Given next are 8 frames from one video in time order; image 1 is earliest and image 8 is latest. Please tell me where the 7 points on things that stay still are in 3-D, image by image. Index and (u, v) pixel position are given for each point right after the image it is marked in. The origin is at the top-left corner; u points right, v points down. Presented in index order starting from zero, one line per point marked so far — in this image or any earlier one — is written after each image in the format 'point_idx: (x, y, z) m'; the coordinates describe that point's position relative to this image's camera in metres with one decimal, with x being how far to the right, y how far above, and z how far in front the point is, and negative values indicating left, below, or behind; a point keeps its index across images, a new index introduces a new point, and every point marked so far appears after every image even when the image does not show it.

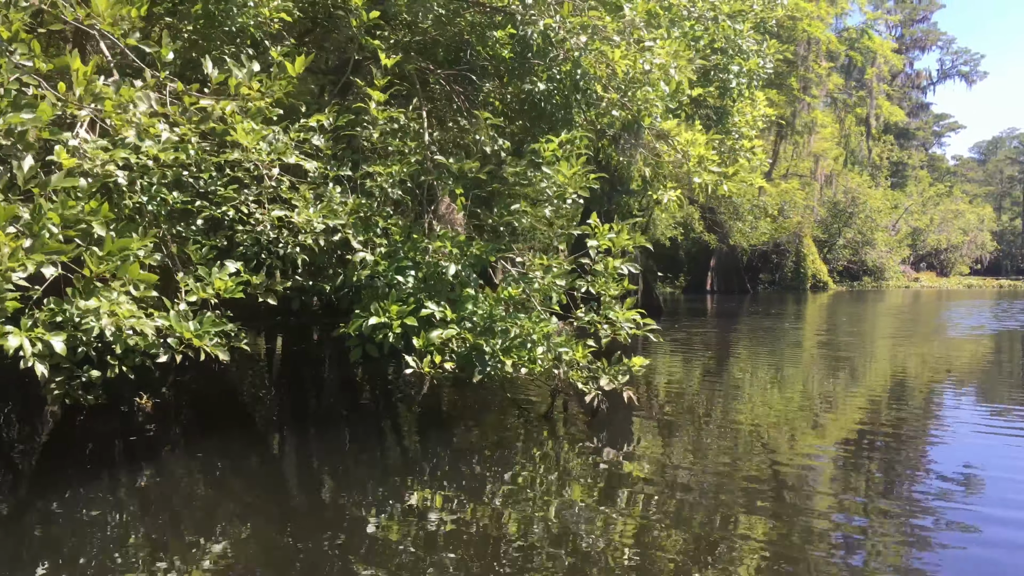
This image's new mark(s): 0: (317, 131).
0: (-1.0, +0.8, +4.4) m
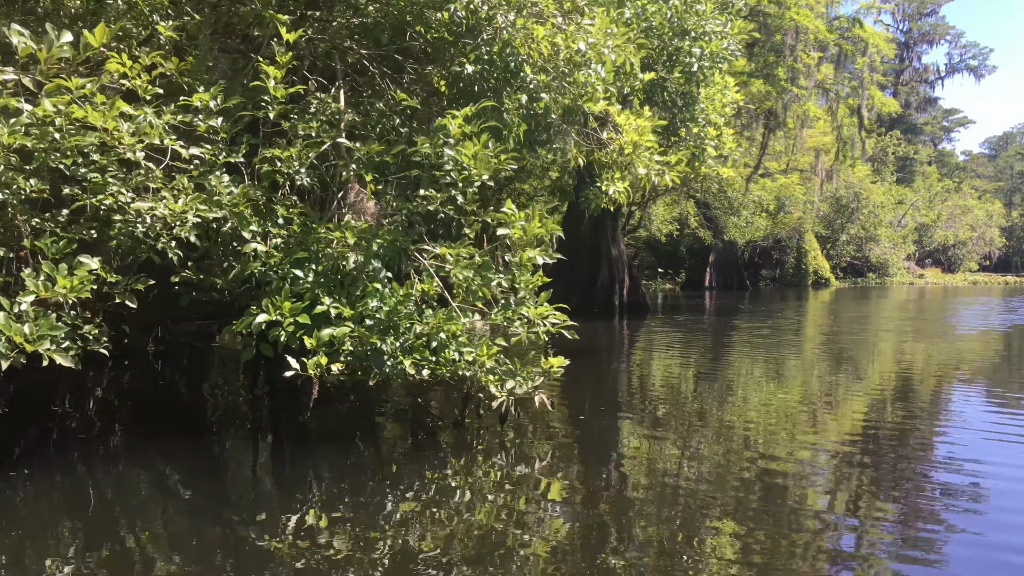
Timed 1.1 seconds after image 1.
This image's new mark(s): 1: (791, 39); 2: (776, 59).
0: (-1.4, +0.8, +4.1) m
1: (+4.1, +3.7, +13.7) m
2: (+3.9, +3.4, +13.8) m
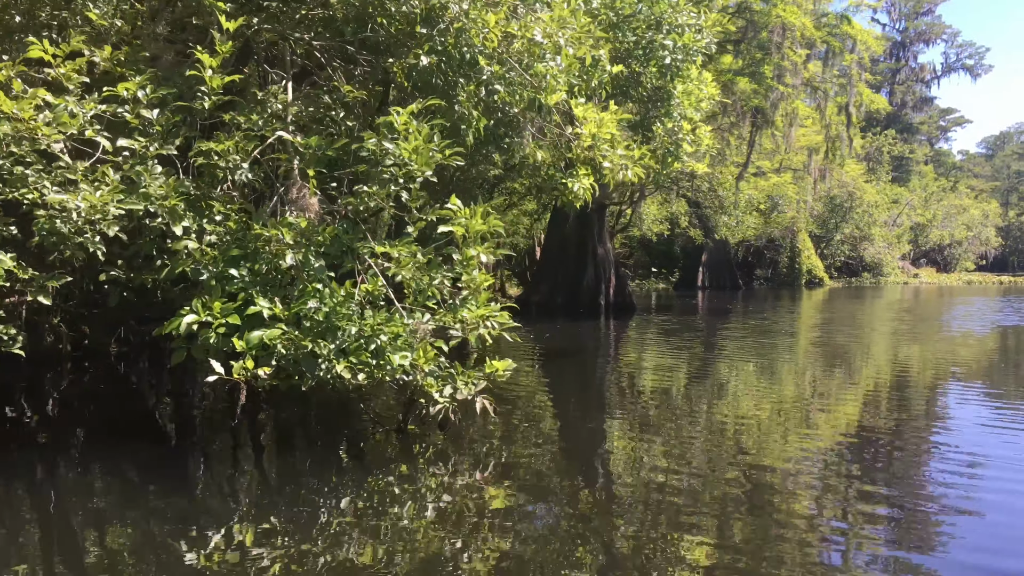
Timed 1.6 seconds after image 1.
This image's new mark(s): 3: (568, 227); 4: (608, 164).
0: (-1.6, +0.8, +3.9) m
1: (+3.9, +3.7, +13.5) m
2: (+3.6, +3.4, +13.6) m
3: (+1.0, +1.0, +15.9) m
4: (+0.6, +0.7, +5.4) m
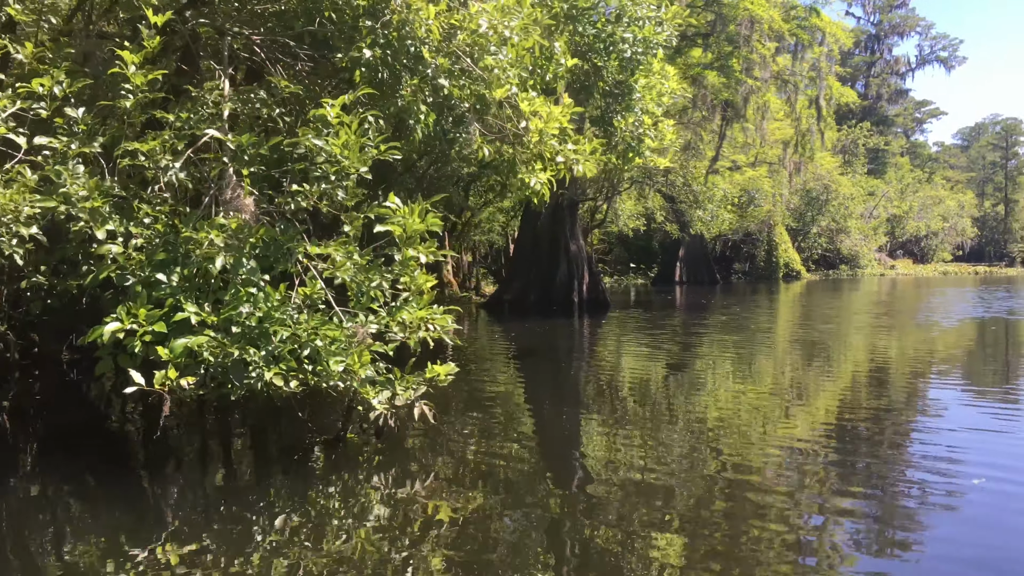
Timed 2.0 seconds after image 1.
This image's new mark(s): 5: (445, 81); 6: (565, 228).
0: (-1.9, +0.8, +3.7) m
1: (+3.4, +3.8, +13.4) m
2: (+3.1, +3.5, +13.5) m
3: (+0.5, +1.1, +15.8) m
4: (+0.3, +0.7, +5.2) m
5: (-0.3, +1.0, +4.7) m
6: (+0.9, +1.0, +15.7) m
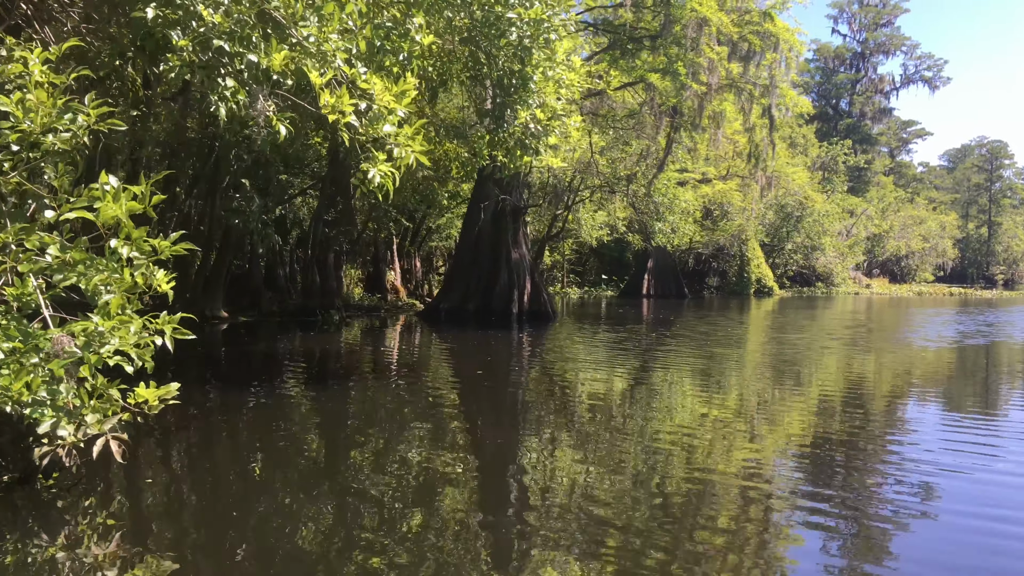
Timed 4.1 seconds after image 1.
0: (-2.7, +0.8, +3.0) m
1: (+2.5, +3.6, +12.8) m
2: (+2.3, +3.3, +12.8) m
3: (-0.5, +0.9, +15.0) m
4: (-0.5, +0.7, +4.5) m
5: (-1.2, +1.0, +4.0) m
6: (-0.1, +0.8, +15.0) m
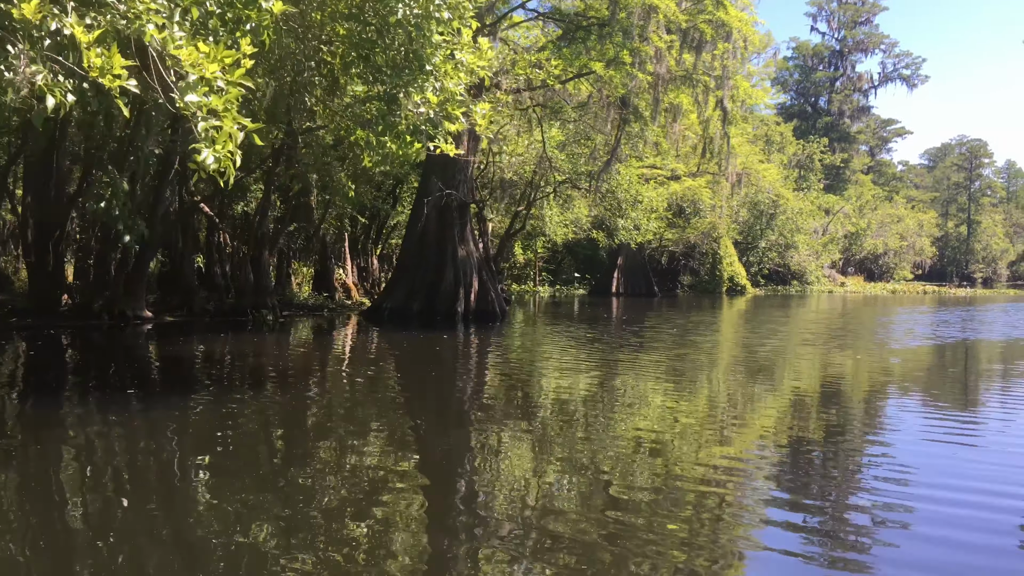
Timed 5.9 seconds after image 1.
0: (-3.3, +0.8, +2.4) m
1: (+1.7, +3.6, +12.3) m
2: (+1.5, +3.3, +12.3) m
3: (-1.3, +1.0, +14.5) m
4: (-1.2, +0.7, +4.0) m
5: (-1.8, +1.0, +3.4) m
6: (-0.9, +0.9, +14.4) m
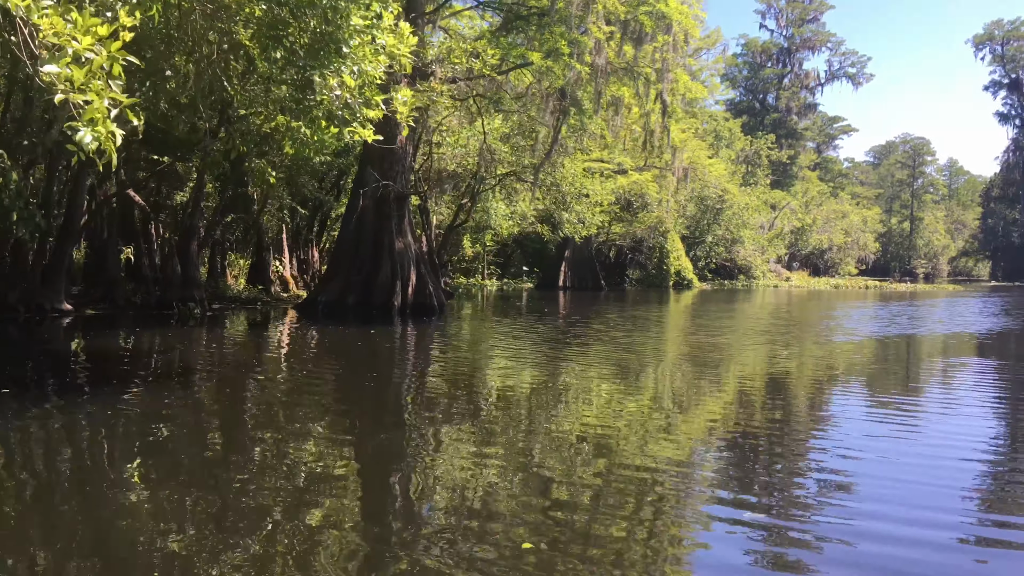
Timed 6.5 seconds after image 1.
0: (-3.7, +0.8, +2.0) m
1: (+0.9, +3.7, +12.1) m
2: (+0.6, +3.4, +12.1) m
3: (-2.3, +1.1, +14.2) m
4: (-1.6, +0.7, +3.7) m
5: (-2.2, +1.1, +3.1) m
6: (-1.9, +1.0, +14.1) m
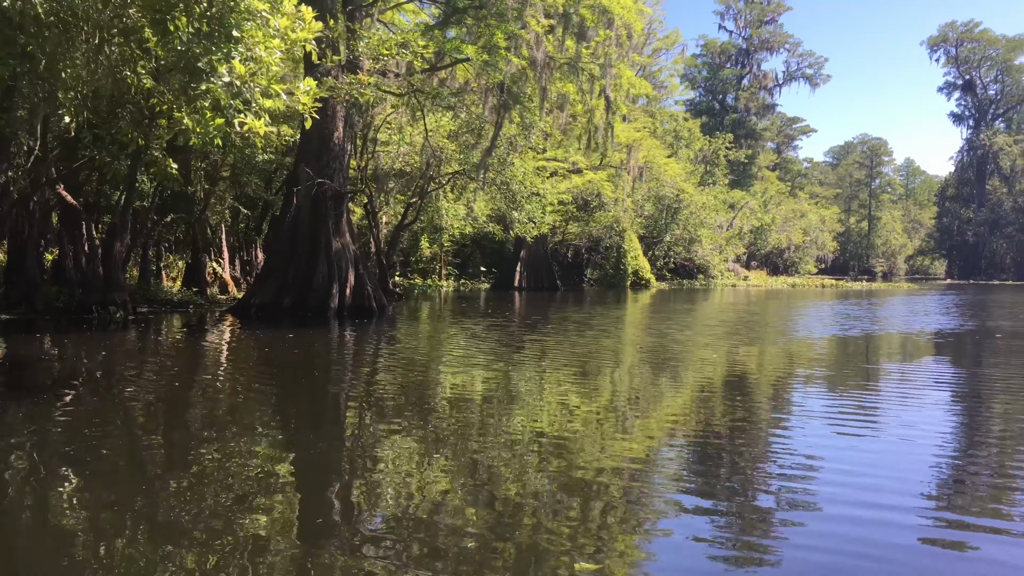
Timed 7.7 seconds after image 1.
0: (-4.1, +0.8, +1.5) m
1: (+0.1, +3.7, +11.7) m
2: (-0.2, +3.4, +11.8) m
3: (-3.1, +1.0, +13.7) m
4: (-2.1, +0.7, +3.2) m
5: (-2.7, +1.0, +2.6) m
6: (-2.7, +0.9, +13.7) m
